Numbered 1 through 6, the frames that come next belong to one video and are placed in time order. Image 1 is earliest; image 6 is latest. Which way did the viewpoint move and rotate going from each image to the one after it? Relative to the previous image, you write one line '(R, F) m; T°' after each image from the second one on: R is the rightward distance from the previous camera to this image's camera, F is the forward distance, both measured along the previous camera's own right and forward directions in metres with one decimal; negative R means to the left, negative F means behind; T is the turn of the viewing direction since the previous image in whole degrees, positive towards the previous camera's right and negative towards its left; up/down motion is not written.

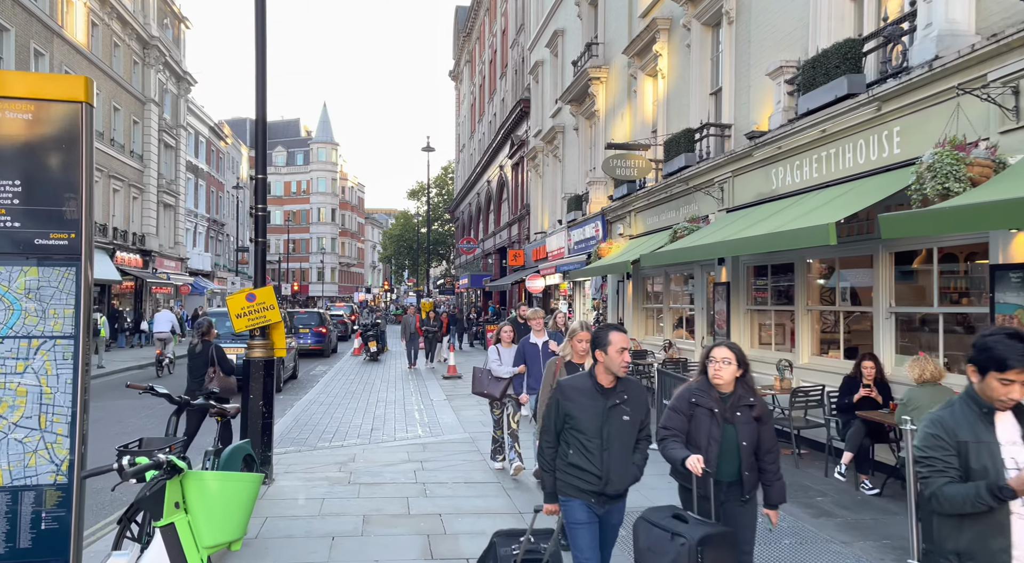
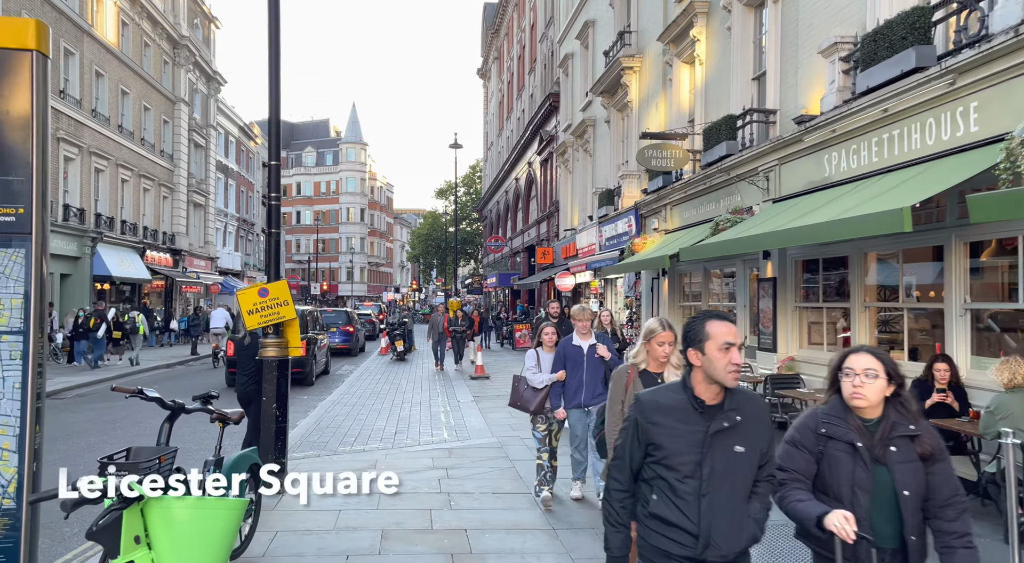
(0.0, +0.6) m; -2°
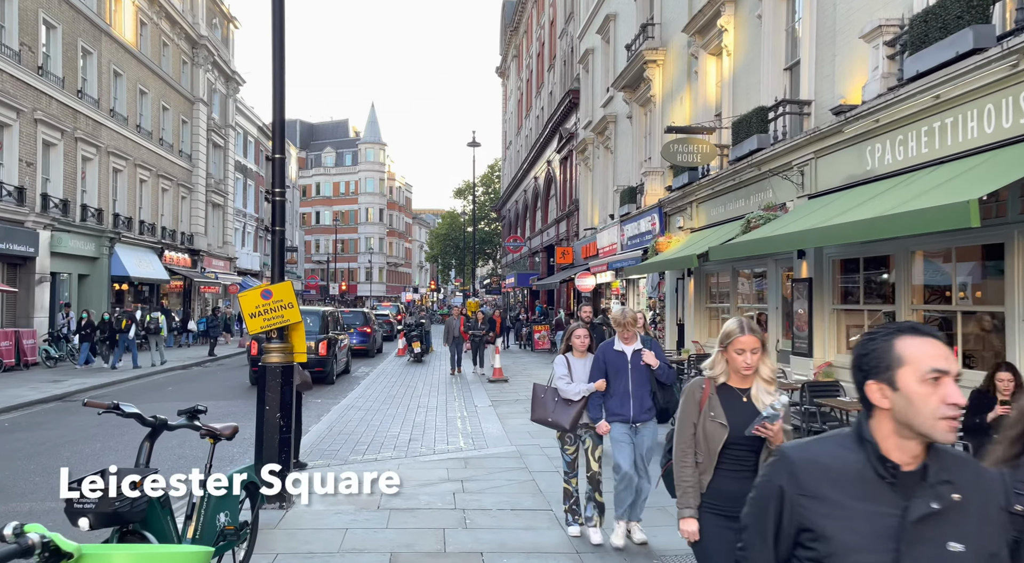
(0.0, +0.5) m; -1°
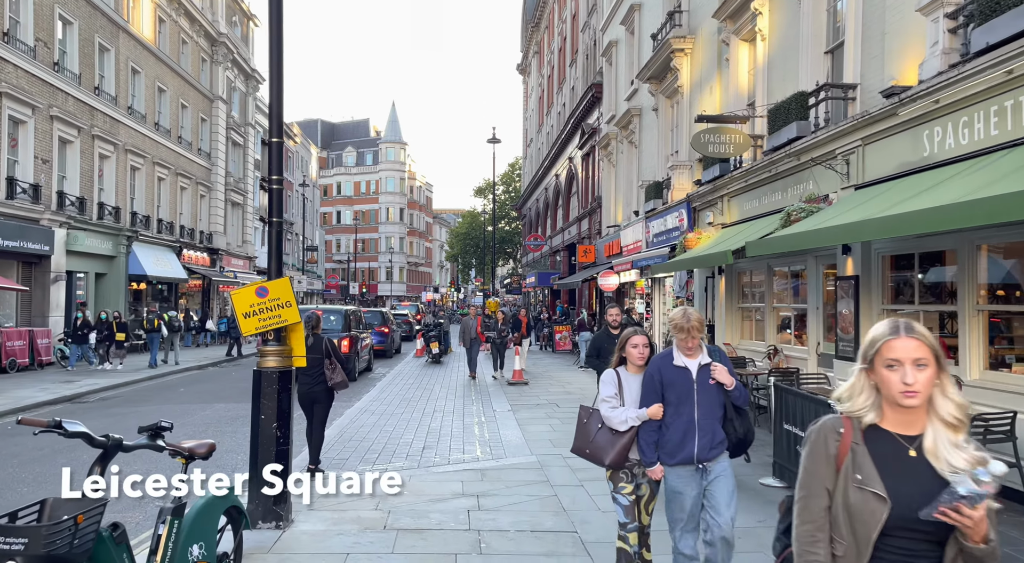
(0.0, +0.6) m; -2°
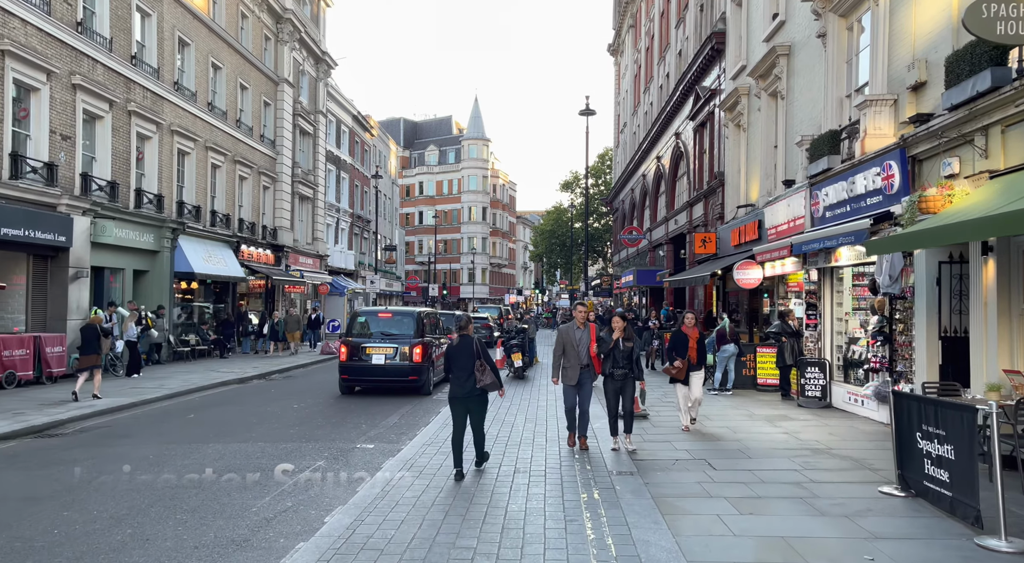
(-0.5, +4.7) m; -7°
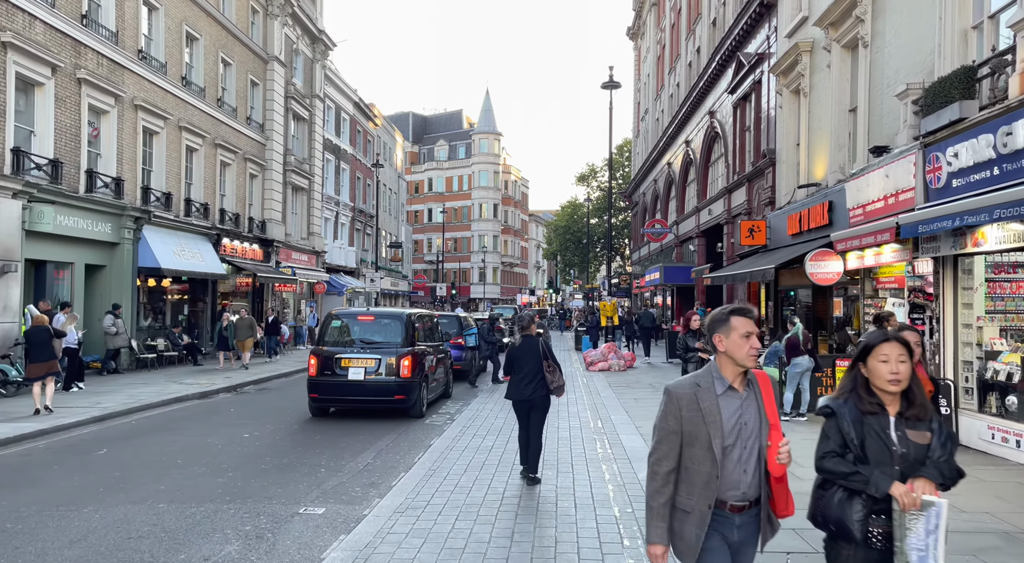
(0.0, +3.2) m; -1°
